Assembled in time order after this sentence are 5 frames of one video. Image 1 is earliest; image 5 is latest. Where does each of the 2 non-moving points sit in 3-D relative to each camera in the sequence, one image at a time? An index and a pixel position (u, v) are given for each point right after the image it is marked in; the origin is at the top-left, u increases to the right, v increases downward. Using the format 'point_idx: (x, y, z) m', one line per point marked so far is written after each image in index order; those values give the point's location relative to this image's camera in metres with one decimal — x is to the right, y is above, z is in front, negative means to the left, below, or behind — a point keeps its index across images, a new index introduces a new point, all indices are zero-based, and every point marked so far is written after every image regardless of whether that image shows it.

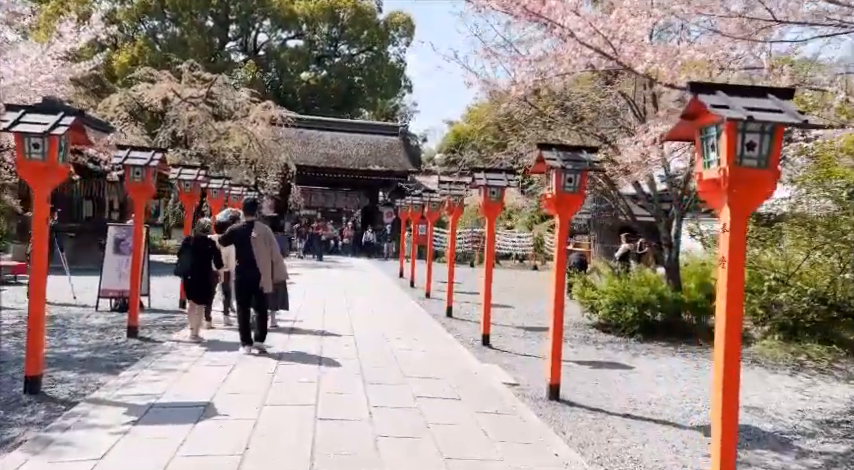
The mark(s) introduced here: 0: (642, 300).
0: (+3.2, -1.0, +12.0) m
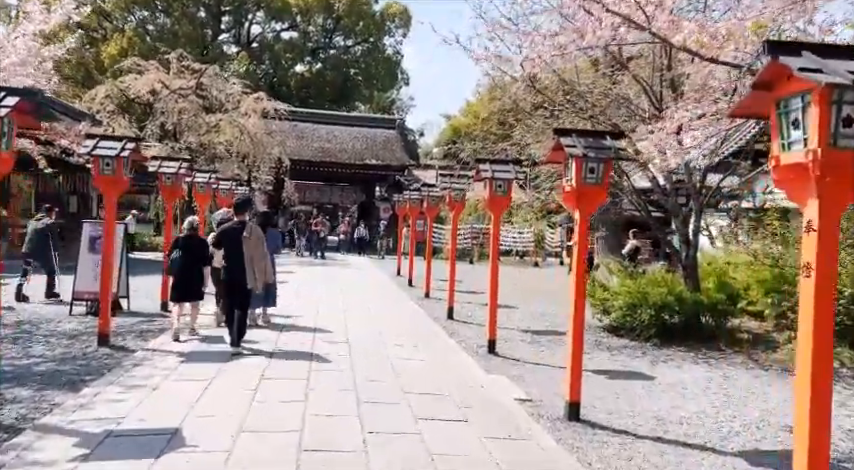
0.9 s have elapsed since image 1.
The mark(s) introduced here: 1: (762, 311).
0: (+3.2, -0.9, +11.1) m
1: (+4.8, -1.1, +11.6) m
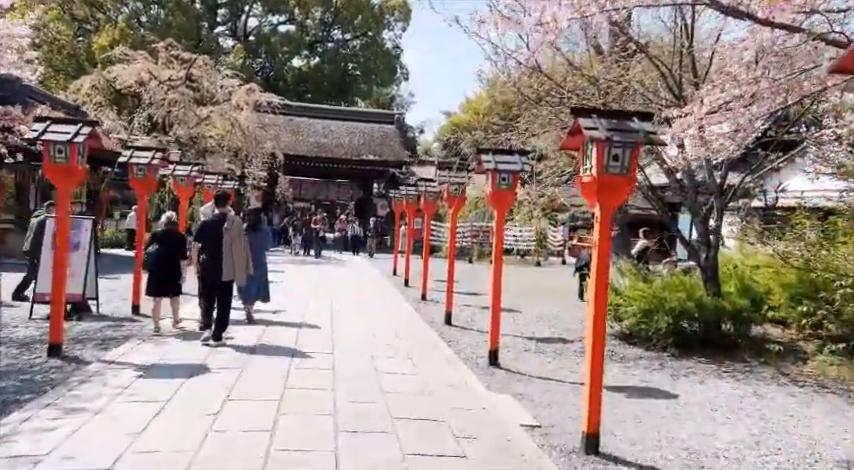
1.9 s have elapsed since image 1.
0: (+3.1, -0.9, +10.1) m
1: (+4.7, -1.1, +10.6) m
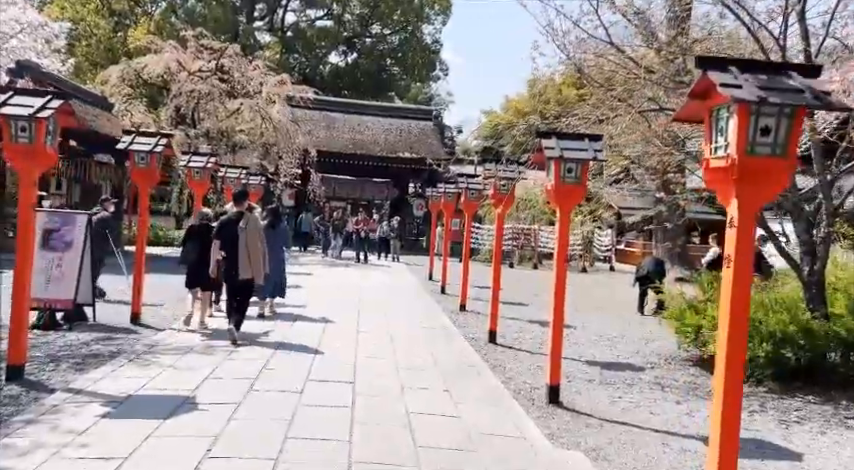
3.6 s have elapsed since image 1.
0: (+3.6, -1.0, +8.3) m
1: (+5.2, -1.2, +8.7) m
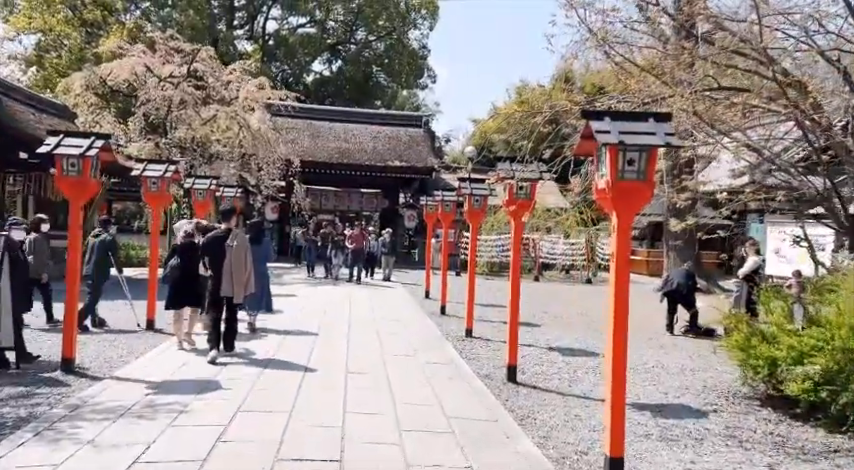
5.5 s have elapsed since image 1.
0: (+3.6, -1.0, +6.4) m
1: (+5.3, -1.2, +6.9) m
